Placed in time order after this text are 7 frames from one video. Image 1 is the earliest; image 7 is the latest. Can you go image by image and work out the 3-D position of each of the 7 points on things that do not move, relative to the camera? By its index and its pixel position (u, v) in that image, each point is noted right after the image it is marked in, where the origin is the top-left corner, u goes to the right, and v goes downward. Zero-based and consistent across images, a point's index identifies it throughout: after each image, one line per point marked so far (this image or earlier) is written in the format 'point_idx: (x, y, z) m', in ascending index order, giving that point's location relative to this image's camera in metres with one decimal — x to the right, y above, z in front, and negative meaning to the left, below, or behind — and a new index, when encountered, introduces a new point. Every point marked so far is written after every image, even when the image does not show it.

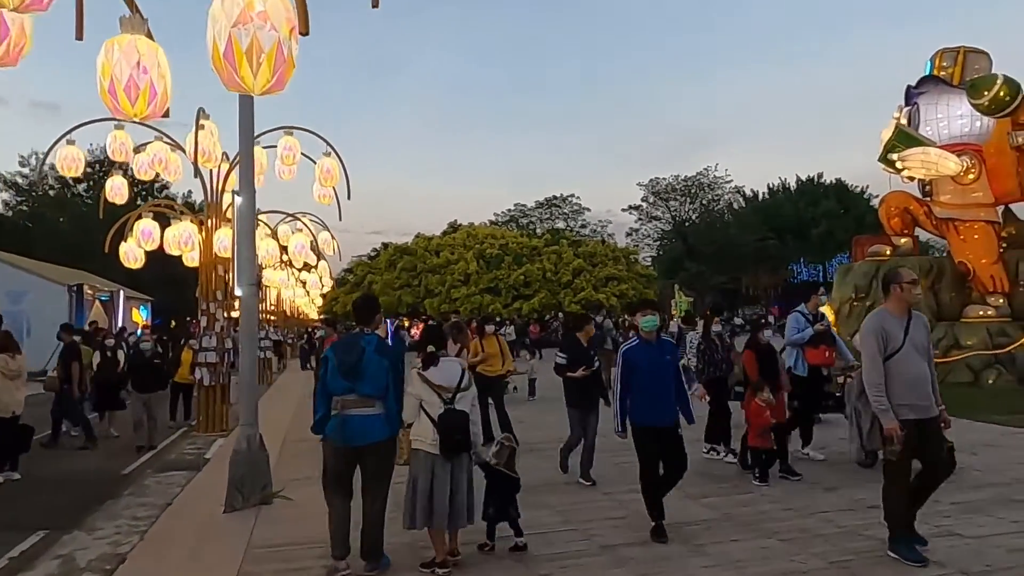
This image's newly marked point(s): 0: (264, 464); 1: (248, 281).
0: (-3.0, -2.1, +9.2) m
1: (-3.2, +0.1, +9.2) m
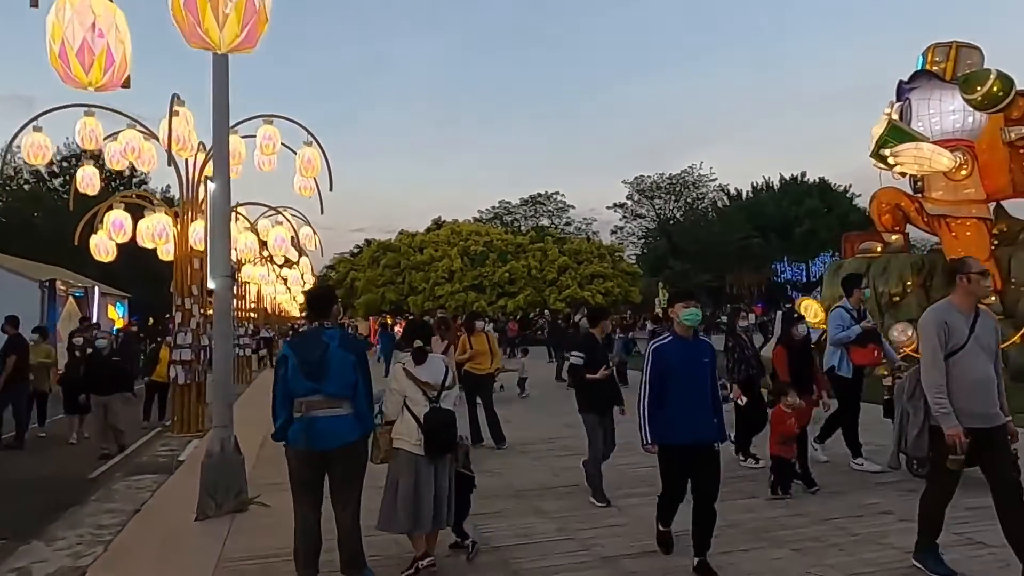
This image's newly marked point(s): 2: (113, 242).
0: (-3.1, -2.0, +8.6) m
1: (-3.3, +0.2, +8.6) m
2: (-7.9, +0.9, +15.1) m
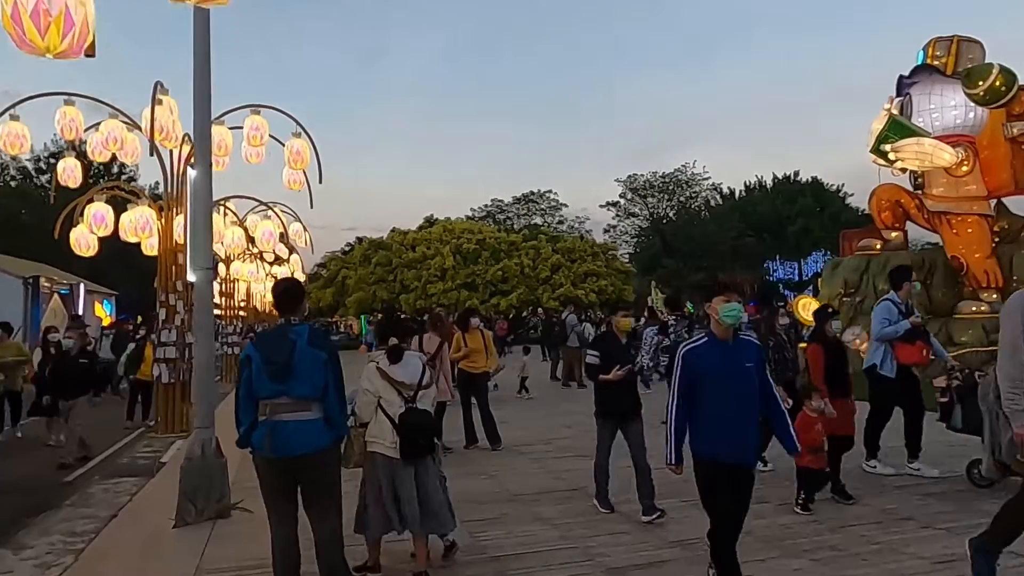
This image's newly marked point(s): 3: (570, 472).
0: (-3.1, -2.0, +8.1) m
1: (-3.3, +0.2, +8.1) m
2: (-8.0, +1.0, +14.6) m
3: (+0.7, -2.4, +9.7) m
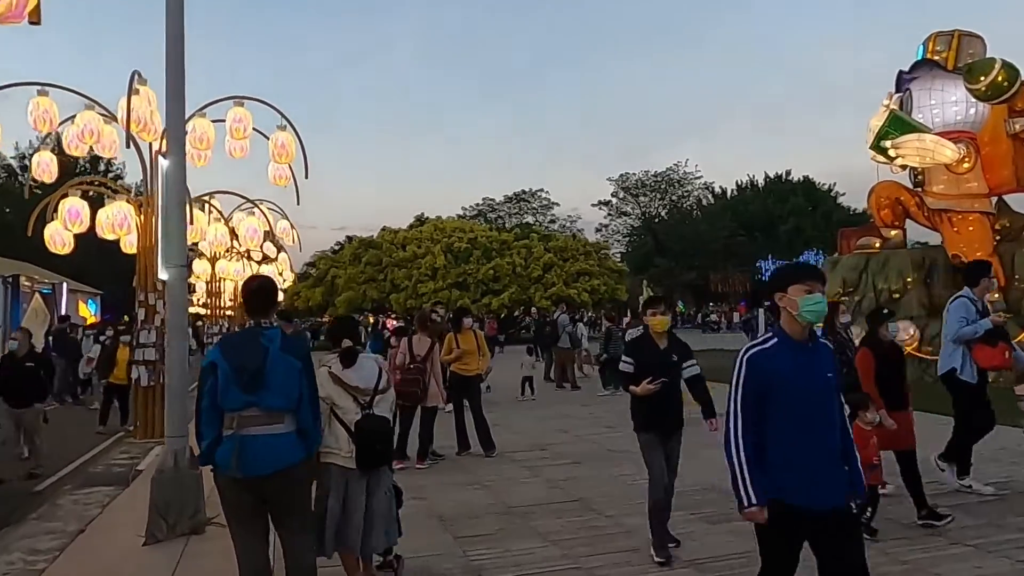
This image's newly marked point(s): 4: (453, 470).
0: (-3.2, -2.0, +7.6) m
1: (-3.4, +0.2, +7.6) m
2: (-8.1, +1.0, +13.9) m
3: (+0.7, -2.3, +9.2) m
4: (-0.8, -2.4, +10.2) m
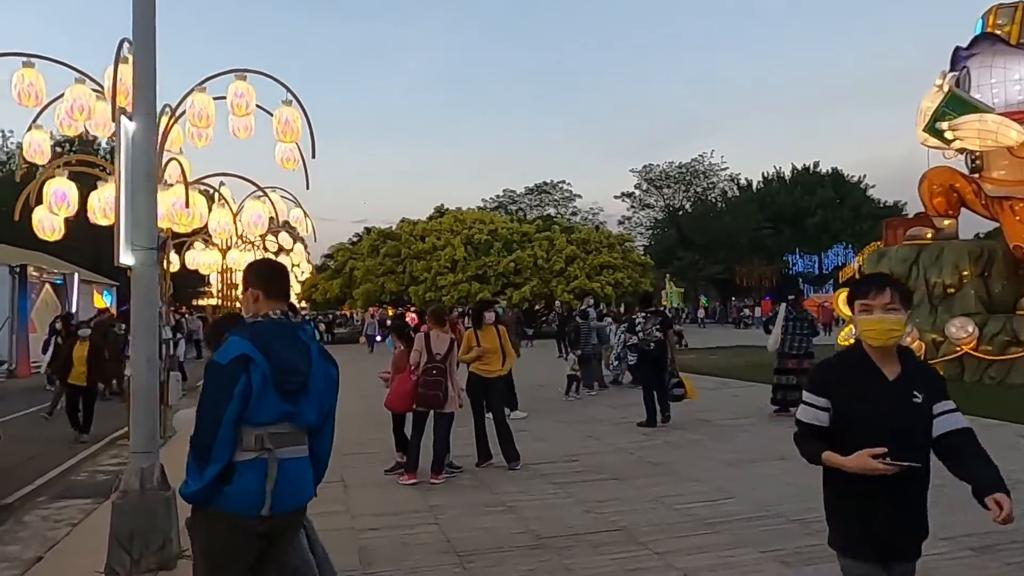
0: (-2.9, -1.8, +6.3) m
1: (-3.1, +0.4, +6.4) m
2: (-7.7, +1.2, +12.8) m
3: (+1.0, -2.2, +7.9) m
4: (-0.5, -2.3, +8.9) m
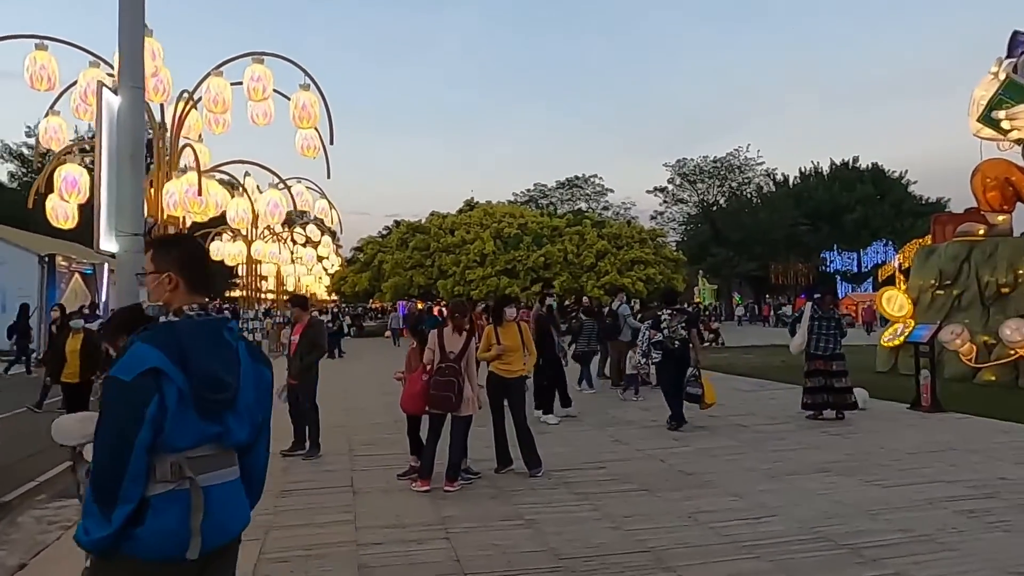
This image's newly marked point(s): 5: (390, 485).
0: (-2.8, -1.8, +5.8) m
1: (-2.9, +0.4, +5.8) m
2: (-7.3, +1.4, +12.5) m
3: (+1.2, -2.2, +7.2) m
4: (-0.2, -2.3, +8.3) m
5: (-1.4, -2.3, +8.8) m
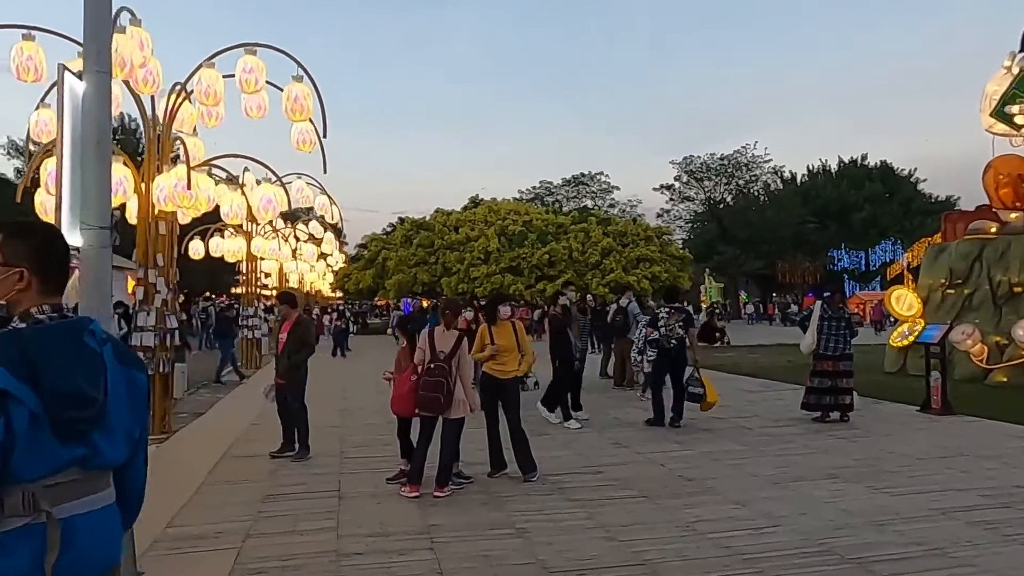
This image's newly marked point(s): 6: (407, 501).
0: (-2.9, -1.7, +5.5) m
1: (-3.0, +0.5, +5.5) m
2: (-7.3, +1.4, +12.2) m
3: (+1.1, -2.2, +6.9) m
4: (-0.3, -2.2, +8.0) m
5: (-1.5, -2.3, +8.5) m
6: (-1.1, -2.3, +8.0) m
